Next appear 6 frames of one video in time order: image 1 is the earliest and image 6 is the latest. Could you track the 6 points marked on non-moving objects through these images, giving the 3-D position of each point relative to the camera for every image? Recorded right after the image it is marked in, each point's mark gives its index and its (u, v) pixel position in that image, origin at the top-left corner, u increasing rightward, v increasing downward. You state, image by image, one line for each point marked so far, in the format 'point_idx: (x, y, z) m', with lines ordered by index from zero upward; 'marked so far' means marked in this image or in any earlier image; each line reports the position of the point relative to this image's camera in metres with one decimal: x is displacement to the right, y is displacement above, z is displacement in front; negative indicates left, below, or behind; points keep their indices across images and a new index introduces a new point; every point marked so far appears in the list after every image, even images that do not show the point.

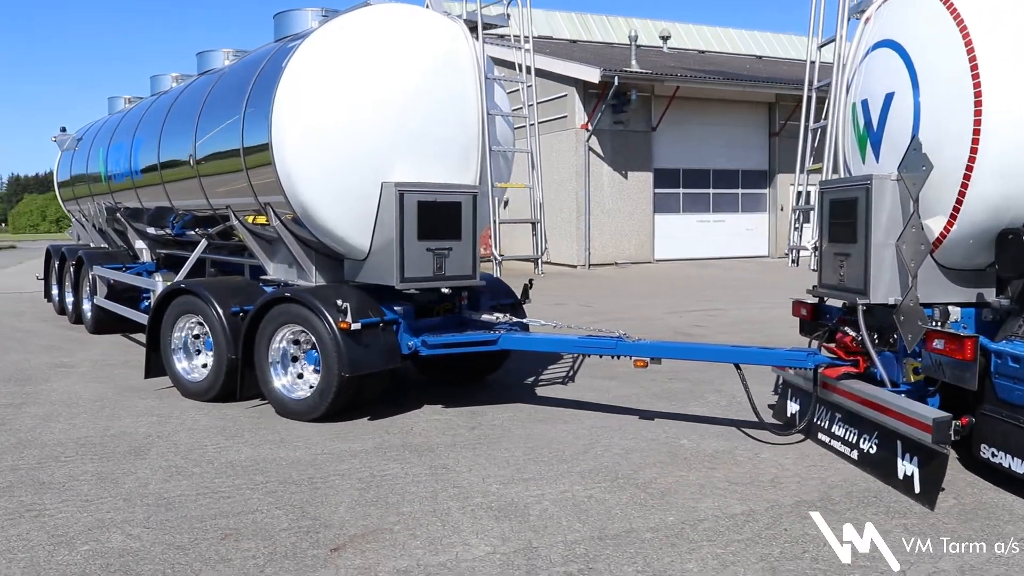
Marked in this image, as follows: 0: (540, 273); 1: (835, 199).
0: (+0.2, +0.1, +6.7) m
1: (+1.9, +0.5, +5.3) m
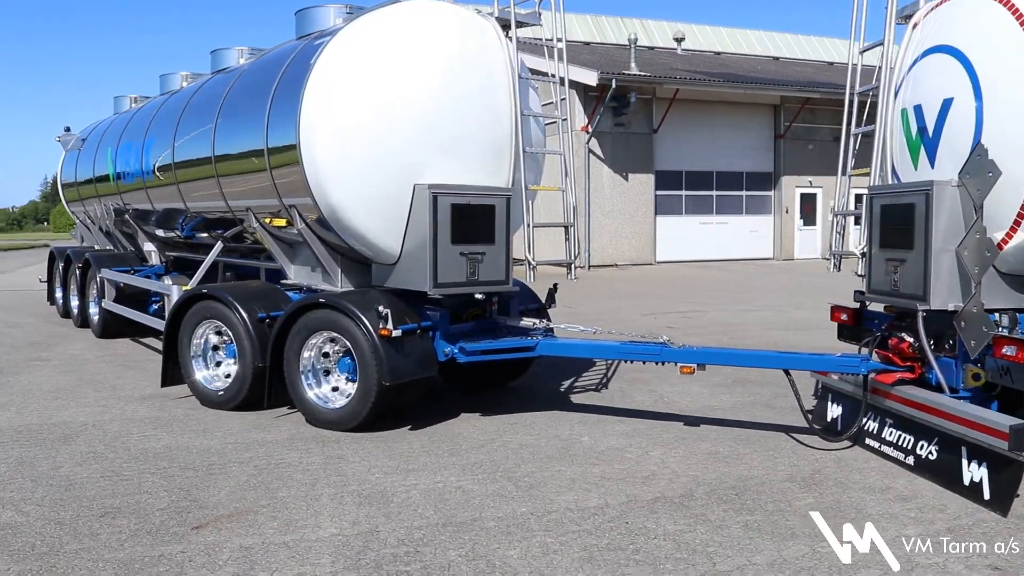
0: (+0.5, +0.1, +6.6) m
1: (+2.2, +0.5, +5.2) m
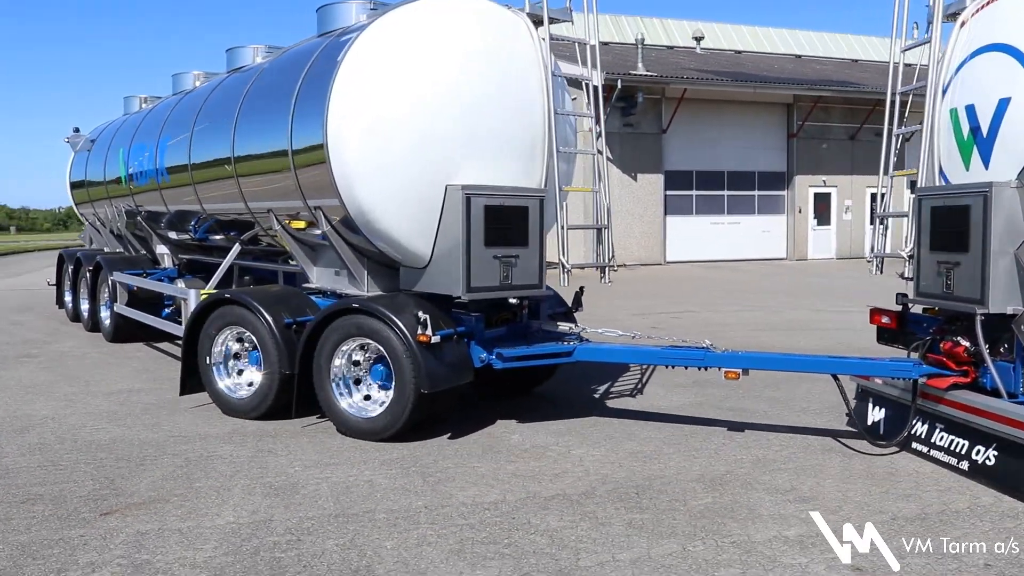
0: (+0.7, 0.0, +6.5) m
1: (+2.4, +0.5, +5.1) m
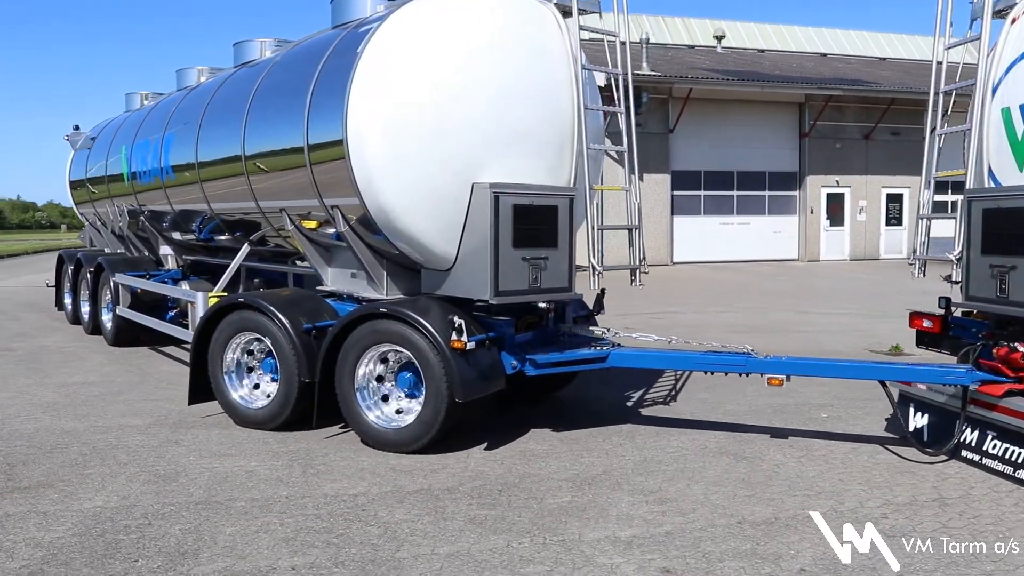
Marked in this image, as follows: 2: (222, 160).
0: (+0.9, 0.0, +6.2) m
1: (+2.6, +0.4, +5.0) m
2: (-2.4, +1.0, +7.3) m
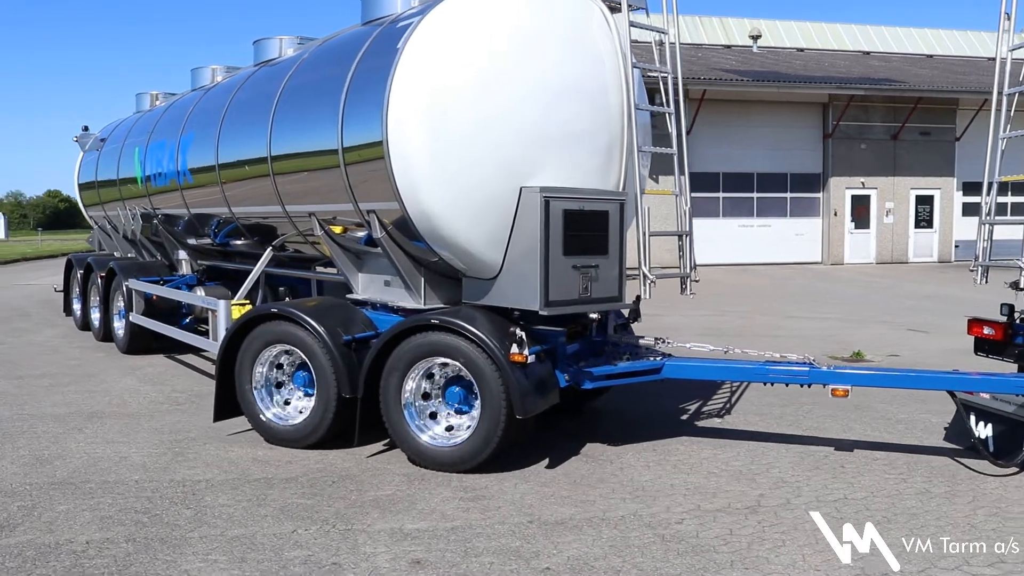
0: (+1.2, 0.0, +6.0) m
1: (+3.0, +0.4, +4.7) m
2: (-2.1, +1.0, +7.0) m
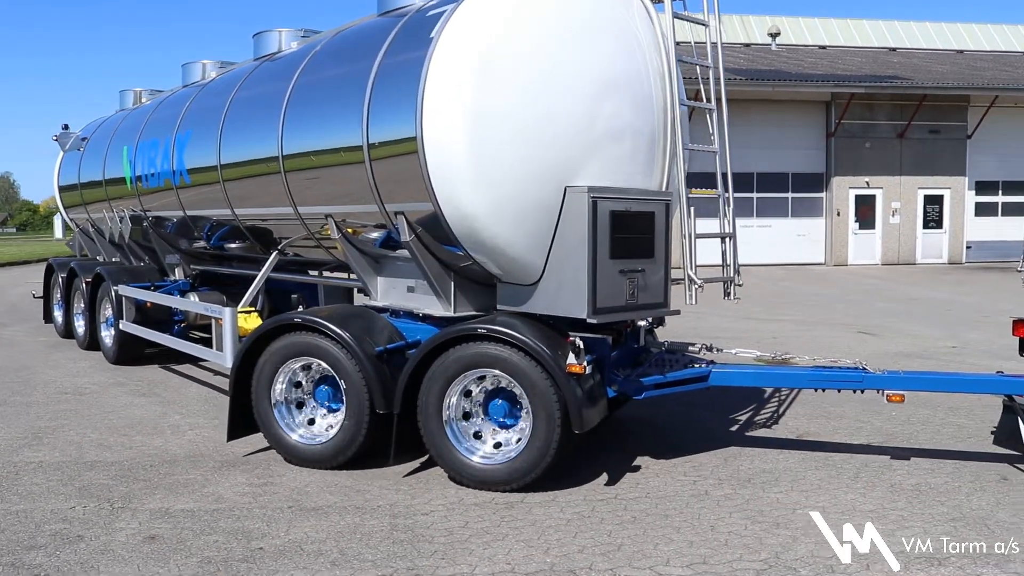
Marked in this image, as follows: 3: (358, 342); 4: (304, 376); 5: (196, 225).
0: (+1.4, -0.1, +5.7) m
1: (+3.2, +0.4, +4.6) m
2: (-1.9, +0.9, +6.6) m
3: (-0.9, -0.3, +5.3) m
4: (-1.3, -0.5, +5.6) m
5: (-2.6, +0.5, +7.4) m
